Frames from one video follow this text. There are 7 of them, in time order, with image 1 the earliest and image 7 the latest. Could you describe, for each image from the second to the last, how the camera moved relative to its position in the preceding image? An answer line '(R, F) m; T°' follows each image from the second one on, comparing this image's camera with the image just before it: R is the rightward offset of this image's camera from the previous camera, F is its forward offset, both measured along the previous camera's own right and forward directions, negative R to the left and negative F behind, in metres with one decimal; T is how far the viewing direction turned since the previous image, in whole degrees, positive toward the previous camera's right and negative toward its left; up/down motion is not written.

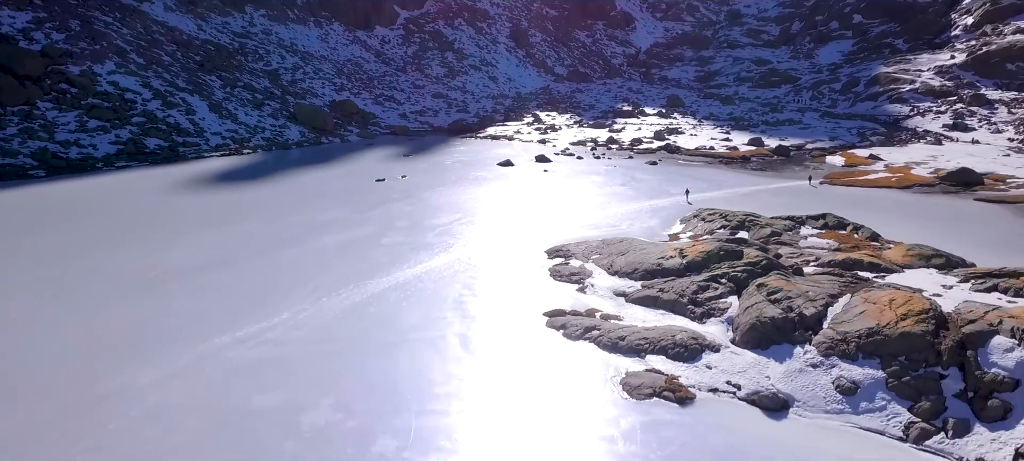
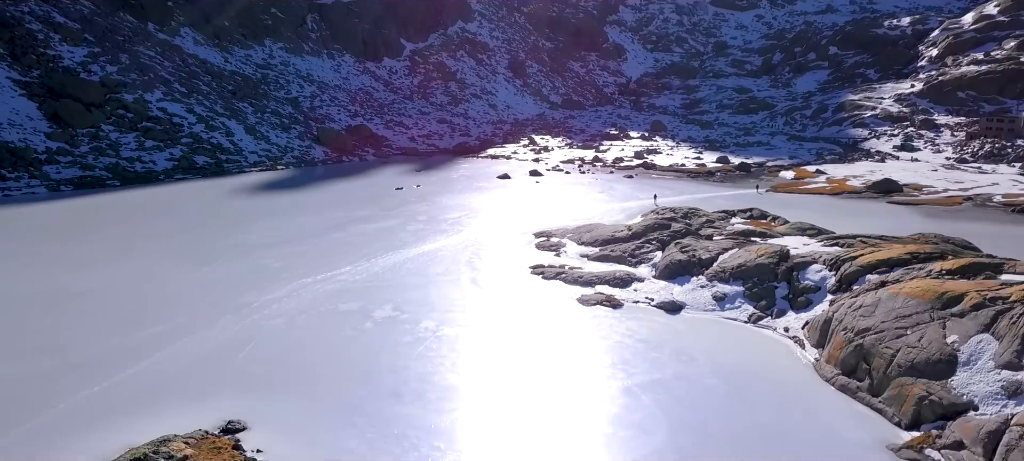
(+0.1, -4.2) m; 0°
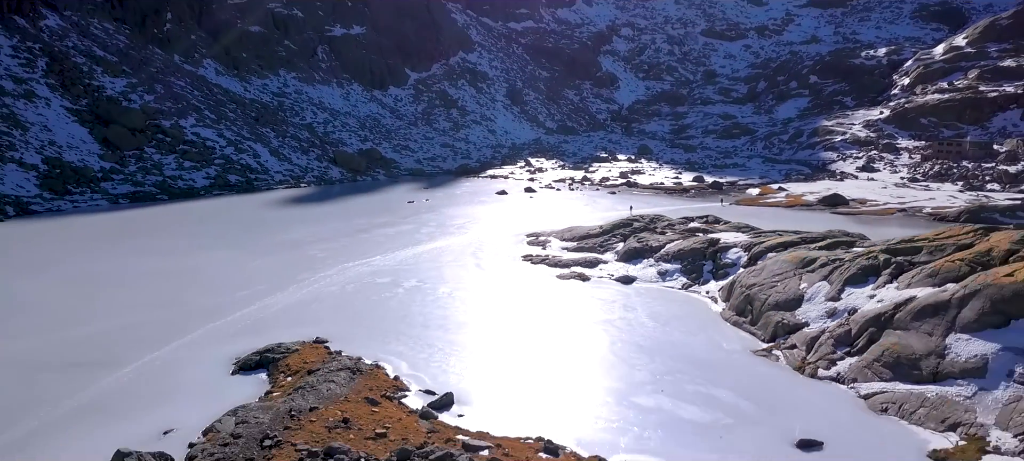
(+0.1, -3.8) m; 0°
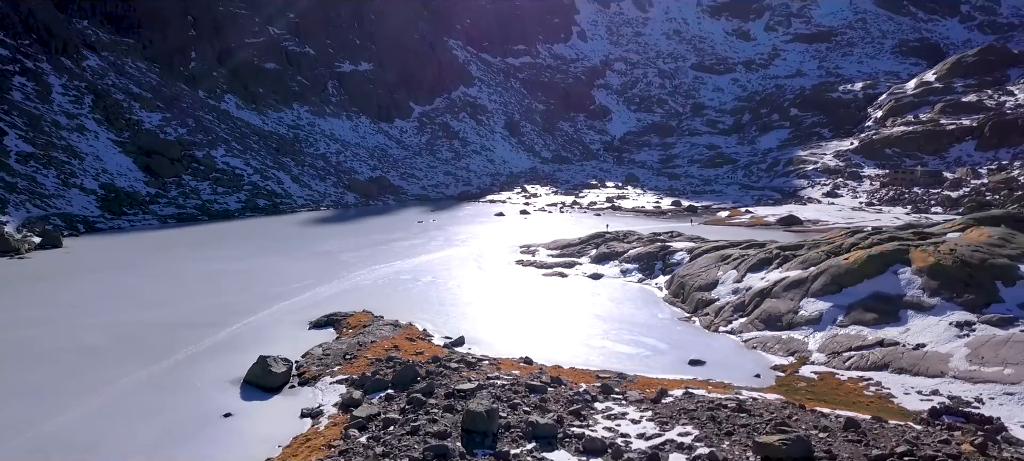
(+0.1, -4.3) m; 0°
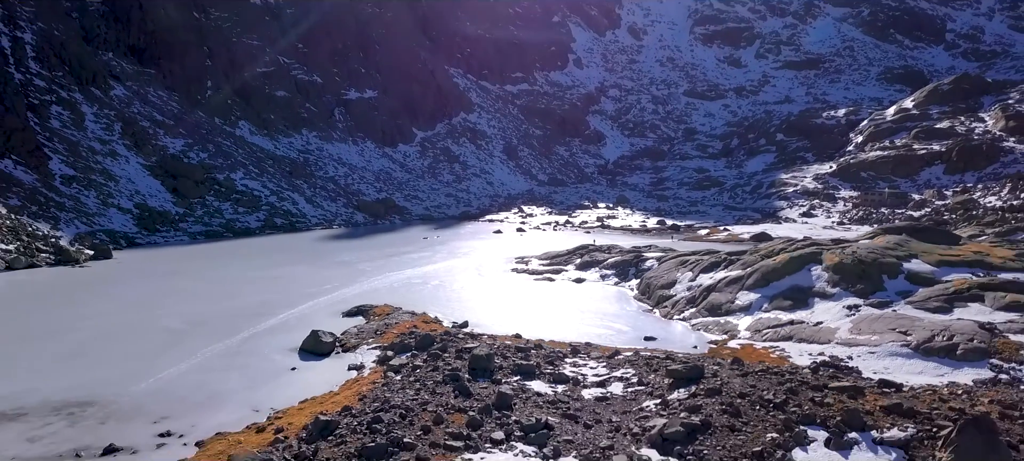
(+0.1, -3.4) m; 0°
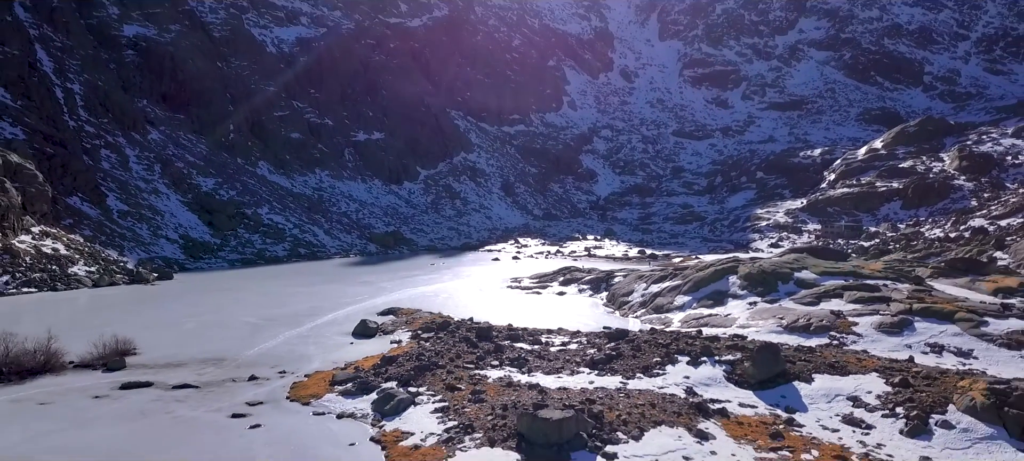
(+0.1, -5.5) m; 0°
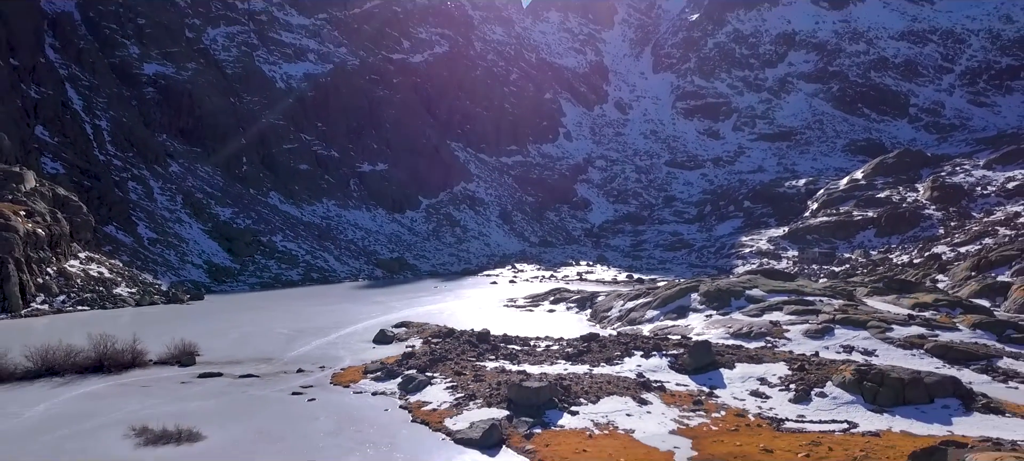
(+0.1, -3.9) m; 0°
